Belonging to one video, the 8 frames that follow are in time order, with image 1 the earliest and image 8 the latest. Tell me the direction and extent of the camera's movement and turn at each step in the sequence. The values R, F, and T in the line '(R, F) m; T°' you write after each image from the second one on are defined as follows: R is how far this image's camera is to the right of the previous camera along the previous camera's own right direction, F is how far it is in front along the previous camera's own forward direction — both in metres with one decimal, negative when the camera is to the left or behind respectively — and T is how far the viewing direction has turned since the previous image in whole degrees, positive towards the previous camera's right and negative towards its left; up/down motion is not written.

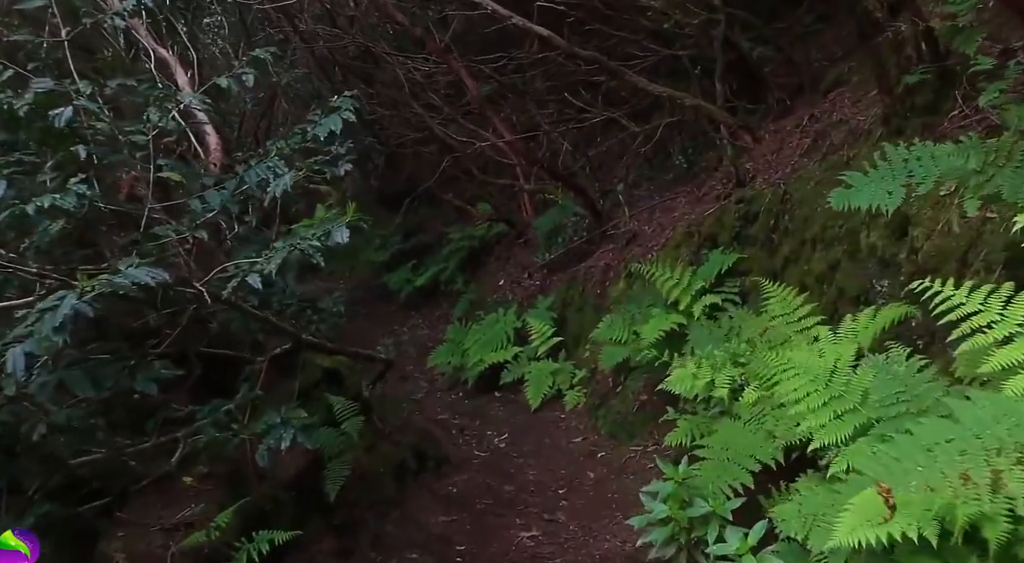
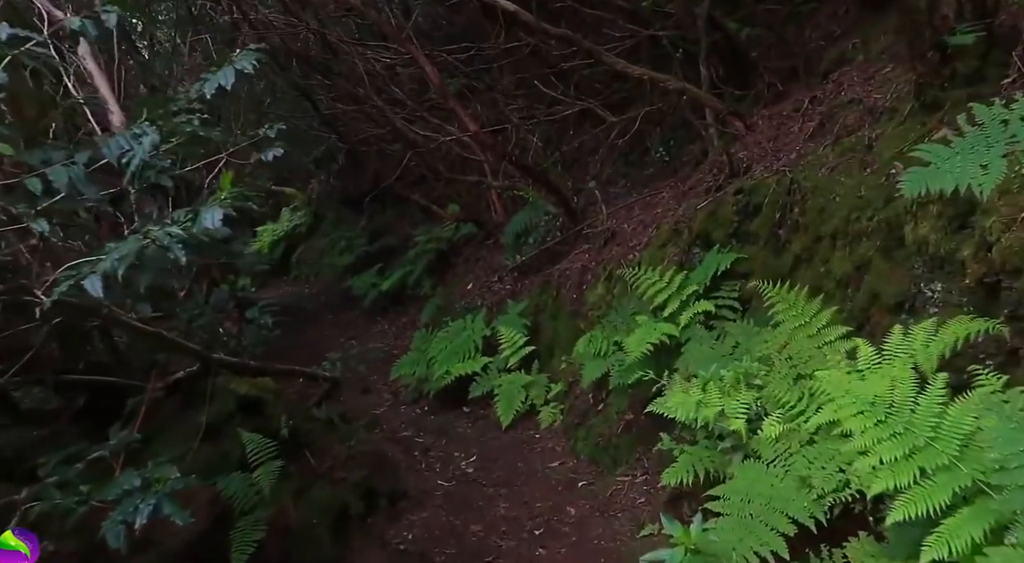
(0.0, +0.9) m; +2°
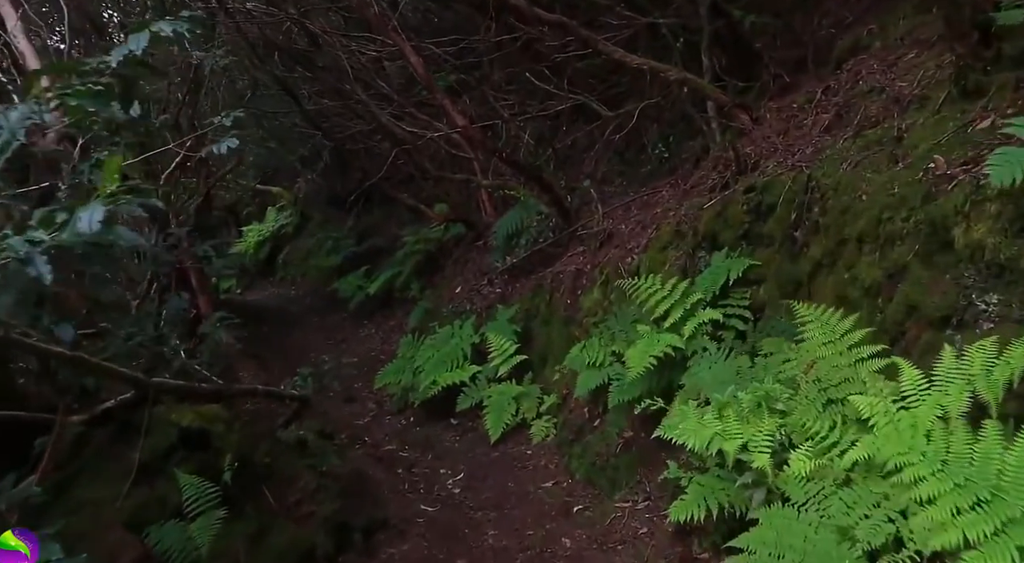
(0.0, +0.5) m; 0°
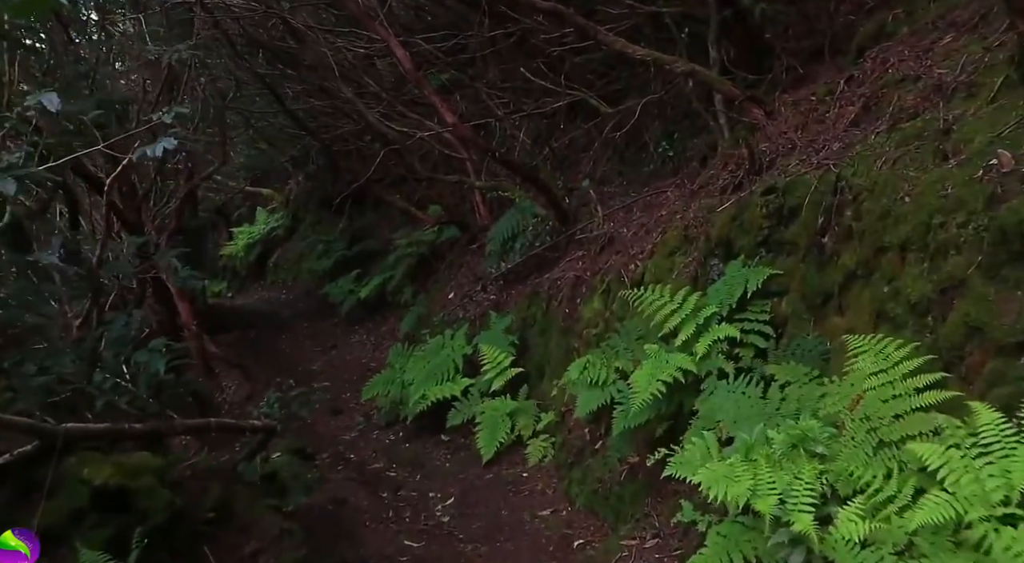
(0.0, +0.6) m; 0°
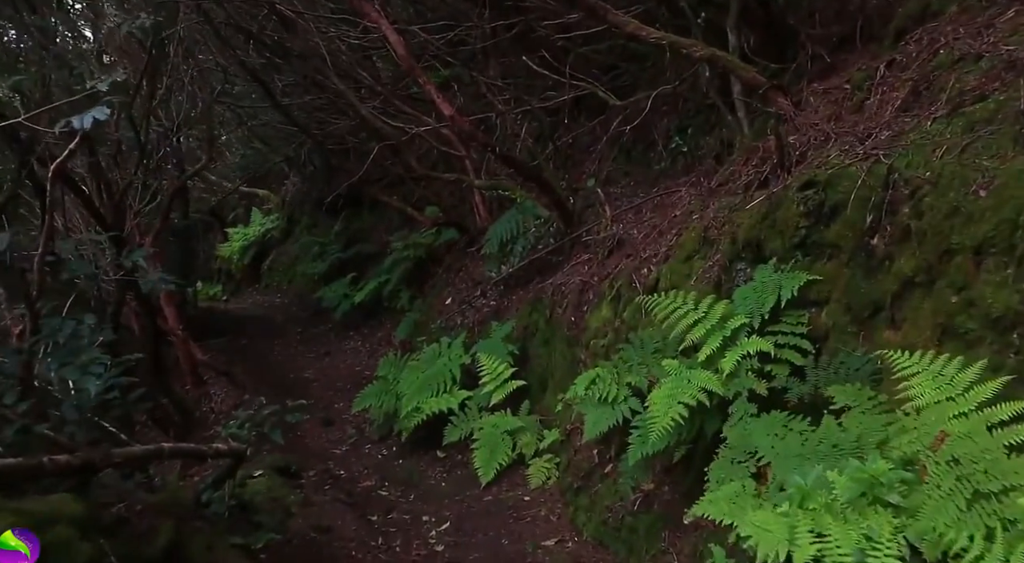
(0.0, +0.6) m; 0°
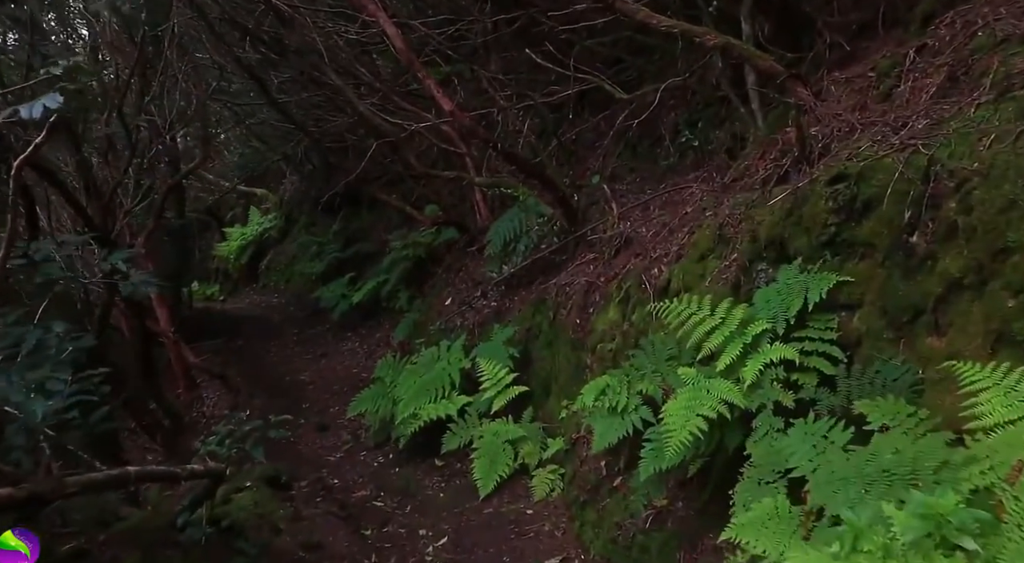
(0.0, +0.3) m; 0°
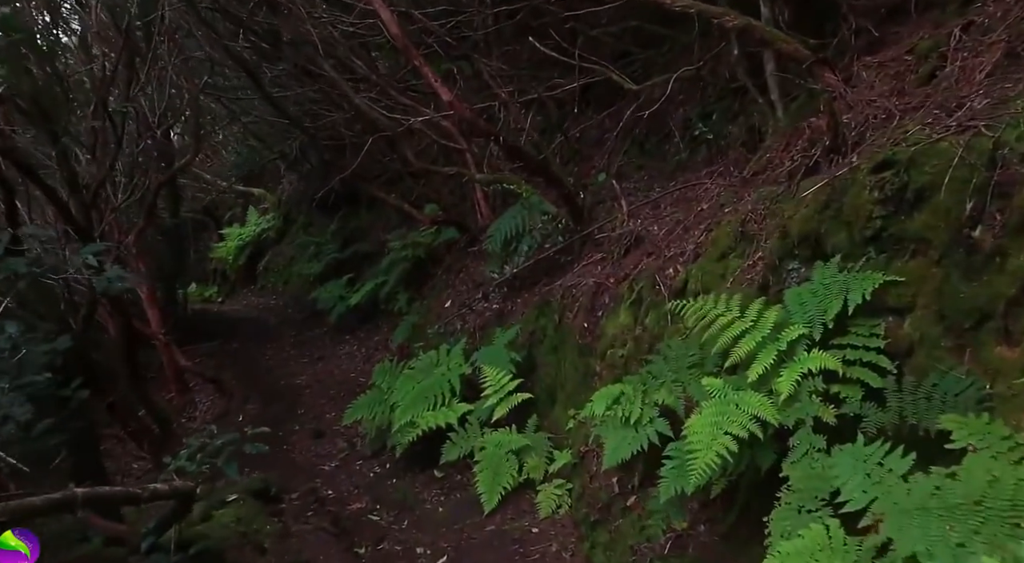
(0.0, +0.4) m; 0°
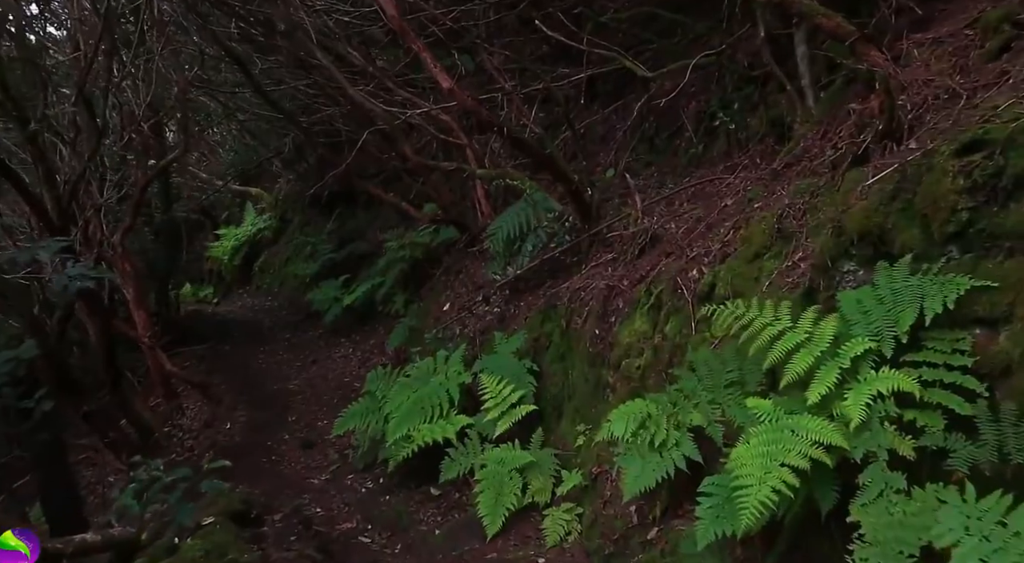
(0.0, +0.6) m; 0°
